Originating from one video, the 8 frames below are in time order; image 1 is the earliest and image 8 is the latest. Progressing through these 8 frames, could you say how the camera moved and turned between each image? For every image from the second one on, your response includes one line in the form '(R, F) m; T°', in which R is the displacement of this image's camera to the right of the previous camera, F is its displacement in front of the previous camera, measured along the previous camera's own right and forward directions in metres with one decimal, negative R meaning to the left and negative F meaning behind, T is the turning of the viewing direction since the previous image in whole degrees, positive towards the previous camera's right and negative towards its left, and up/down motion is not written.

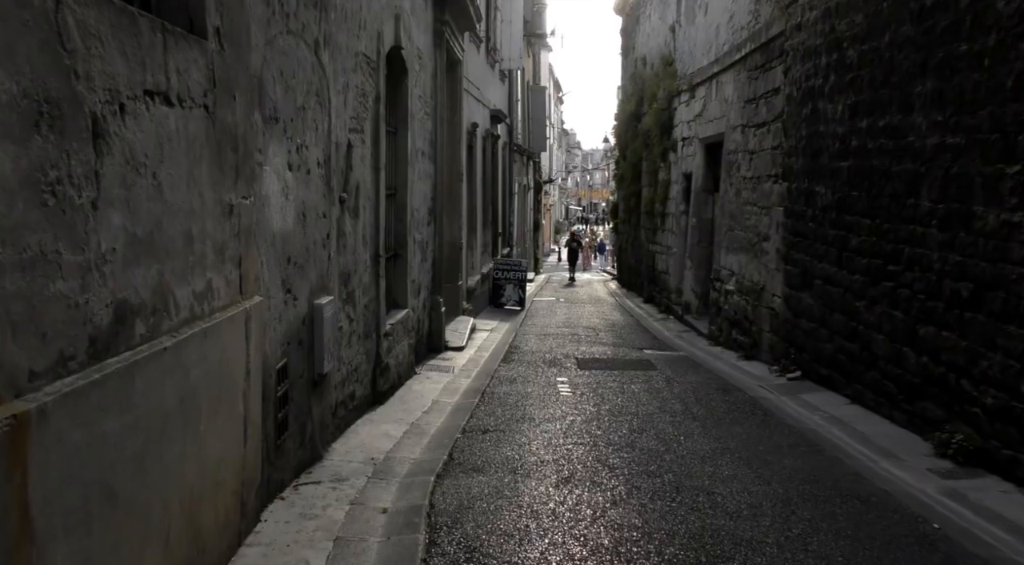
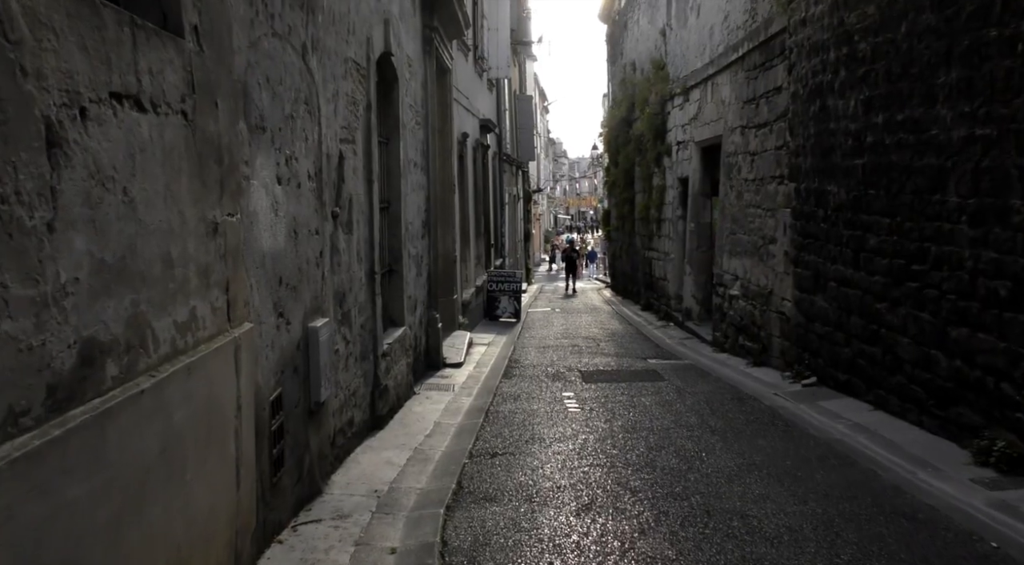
(-0.1, +0.3) m; +1°
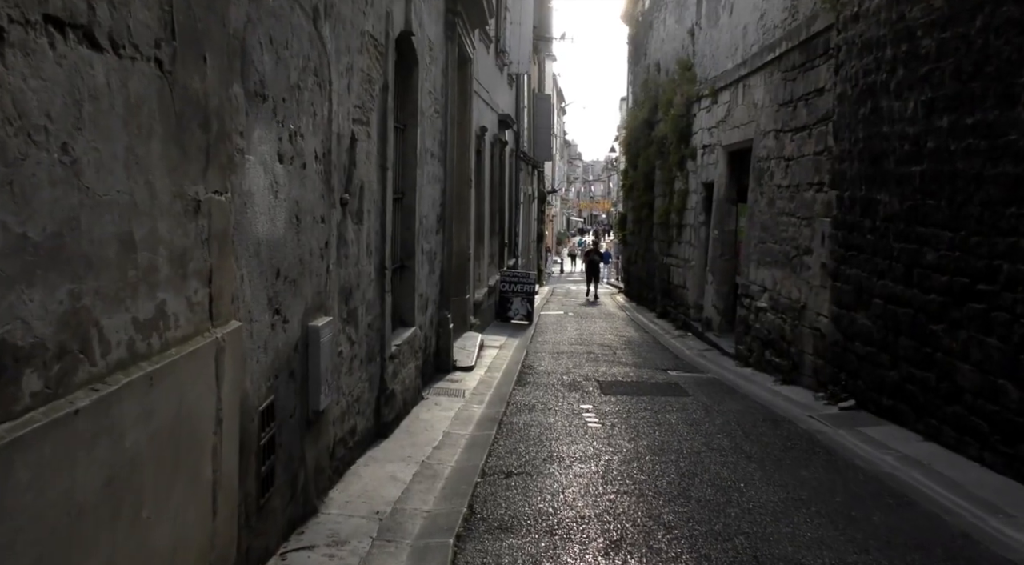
(-0.1, +0.5) m; -1°
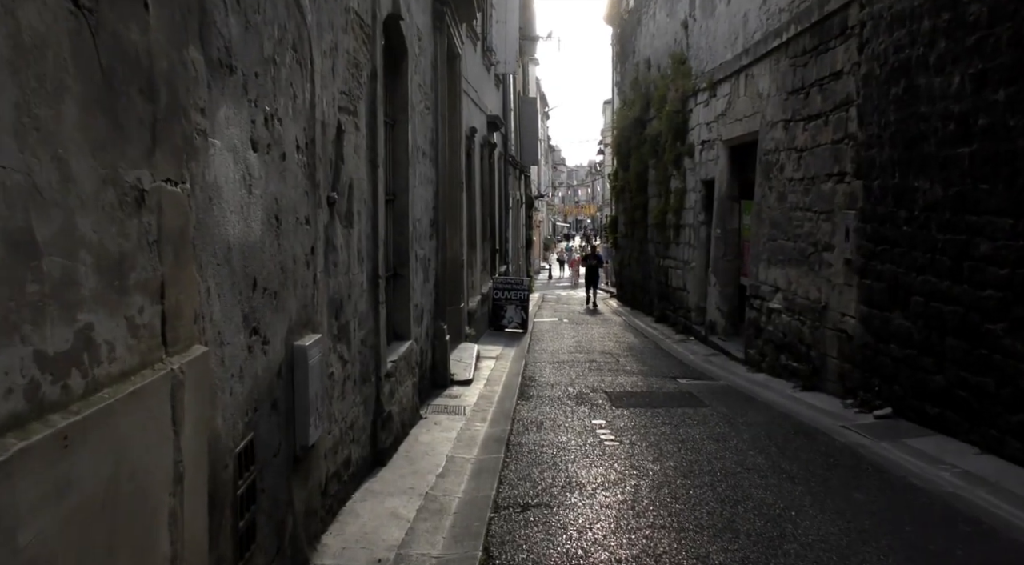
(-0.1, +0.6) m; +1°
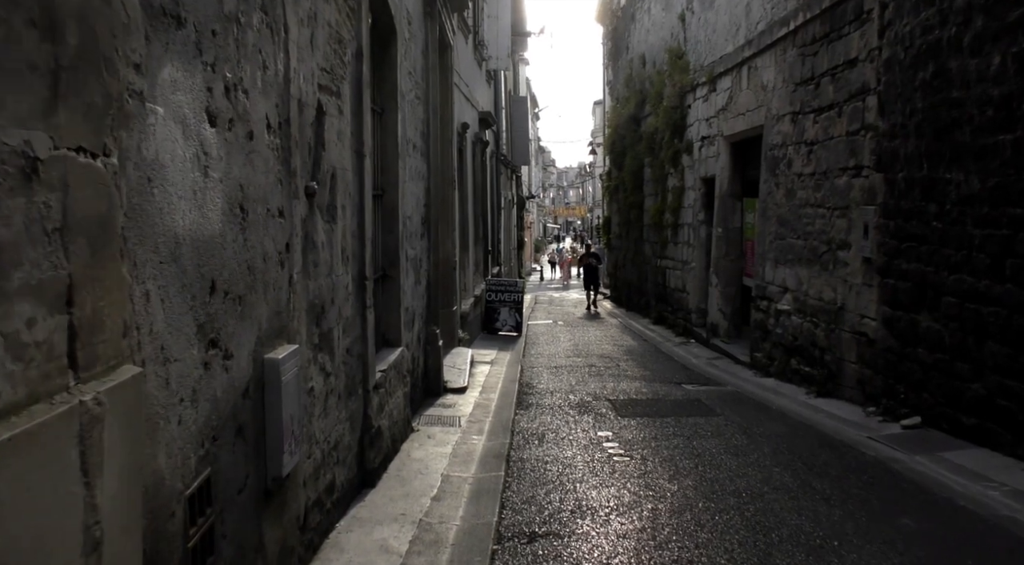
(-0.1, +0.5) m; +1°
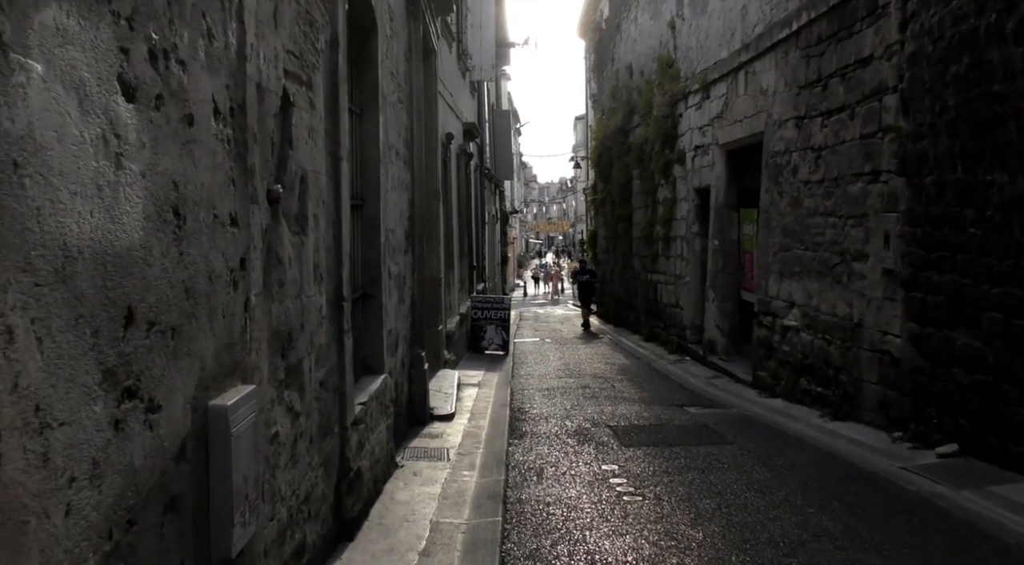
(-0.1, +0.6) m; +1°
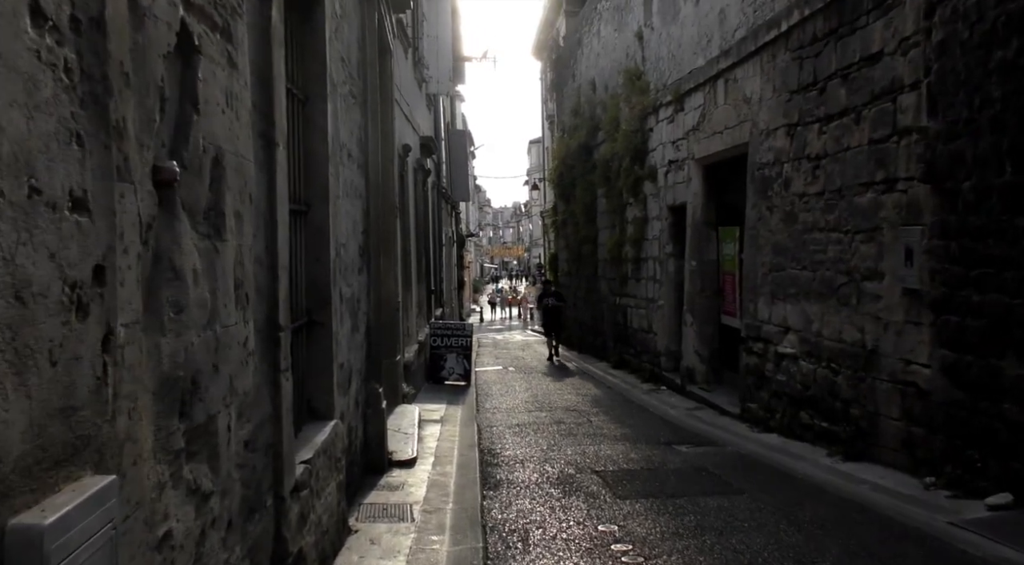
(-0.1, +1.0) m; +3°
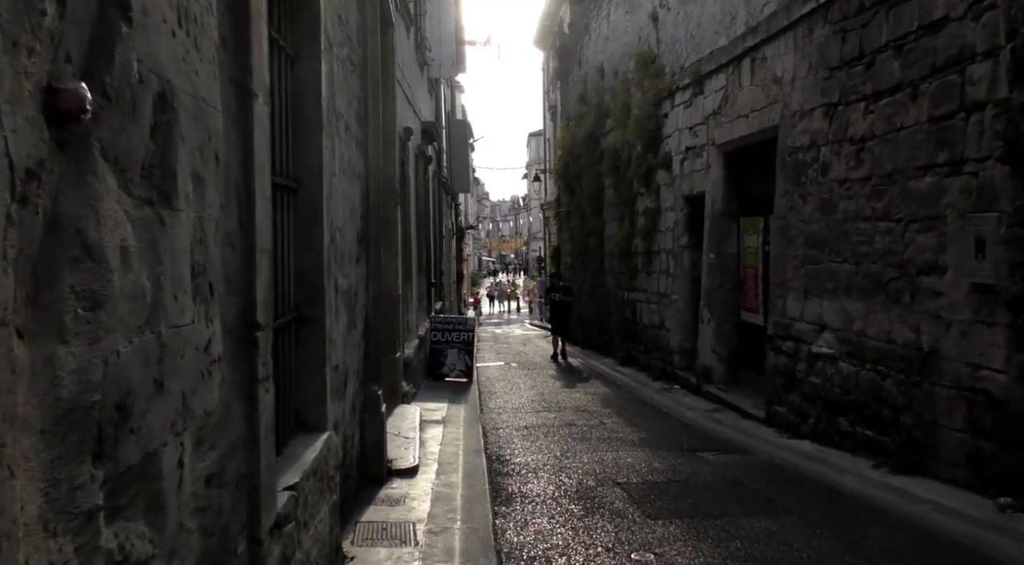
(-0.1, +0.7) m; 0°
